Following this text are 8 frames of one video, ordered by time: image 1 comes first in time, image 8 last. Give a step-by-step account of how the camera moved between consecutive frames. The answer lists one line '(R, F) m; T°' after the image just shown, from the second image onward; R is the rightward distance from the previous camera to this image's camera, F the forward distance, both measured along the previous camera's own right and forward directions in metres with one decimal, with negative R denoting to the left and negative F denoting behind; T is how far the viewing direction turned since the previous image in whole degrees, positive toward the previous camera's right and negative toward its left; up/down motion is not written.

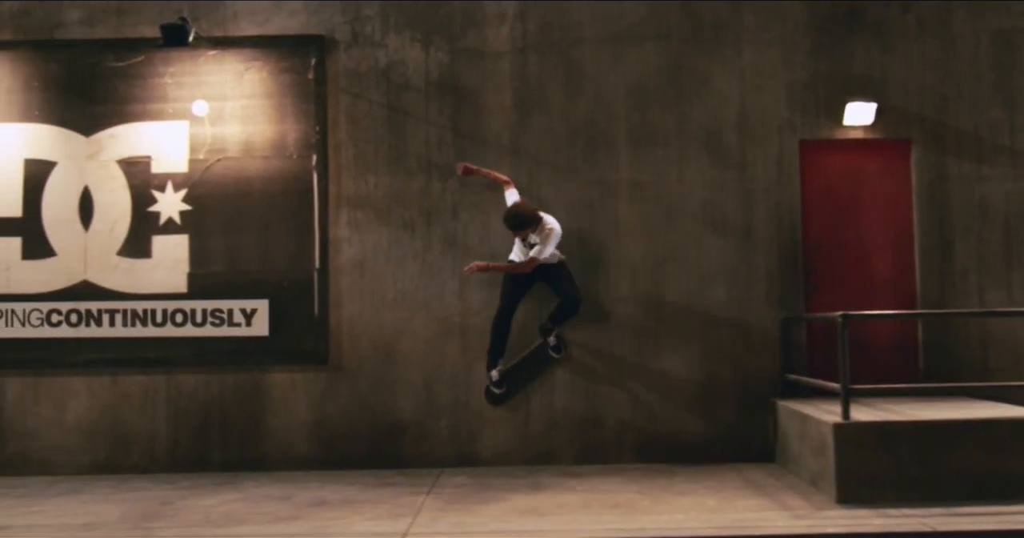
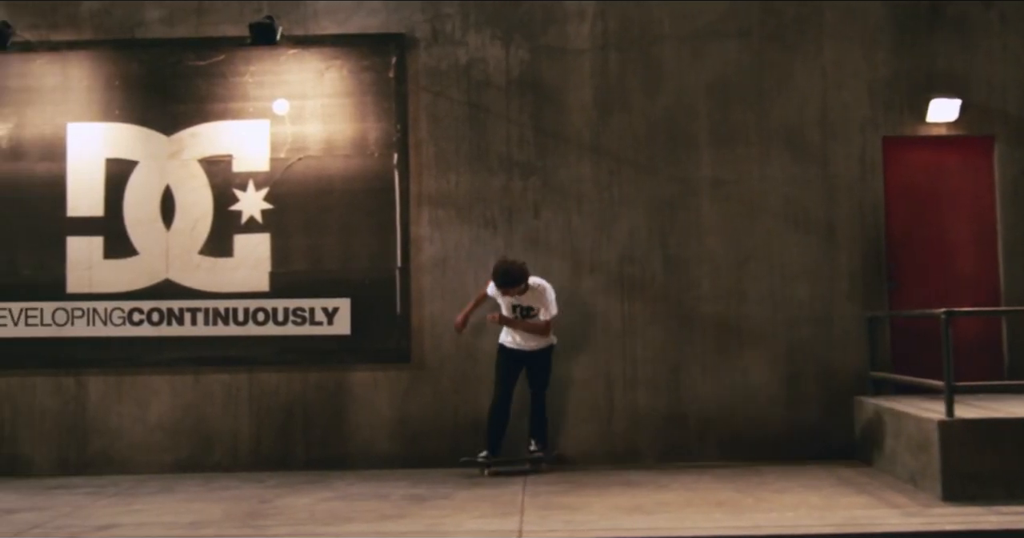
(-0.6, 0.0) m; 0°
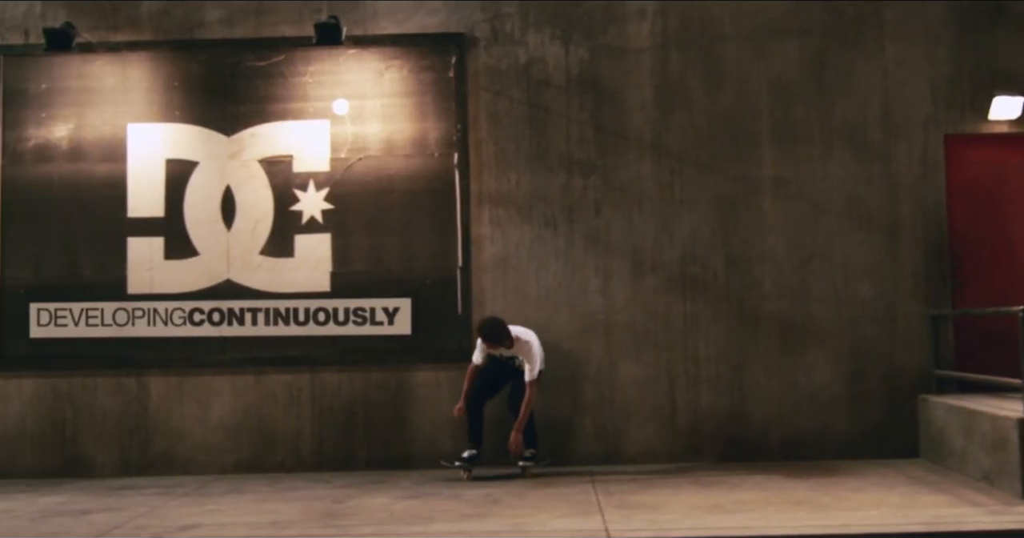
(-0.5, 0.0) m; 0°
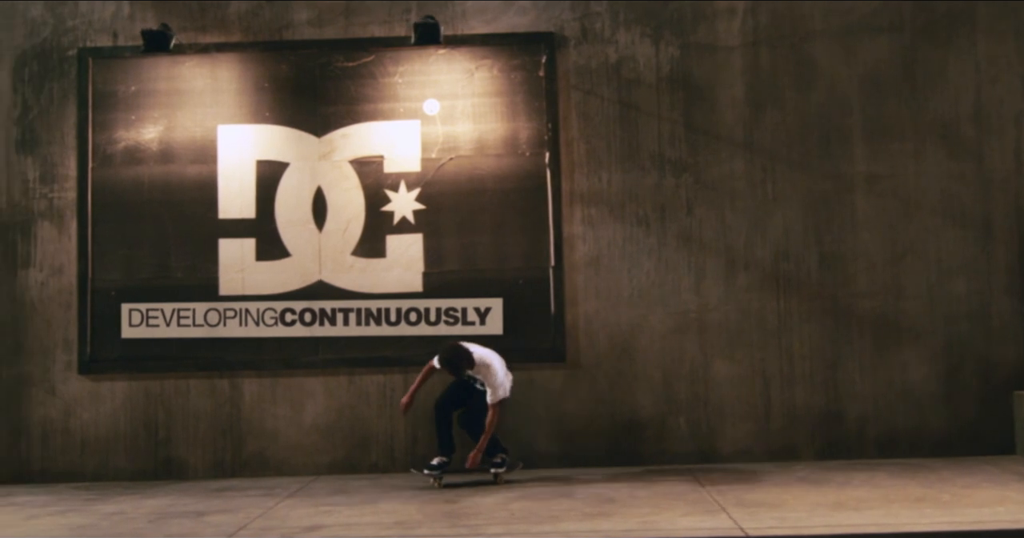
(-0.7, 0.0) m; 0°
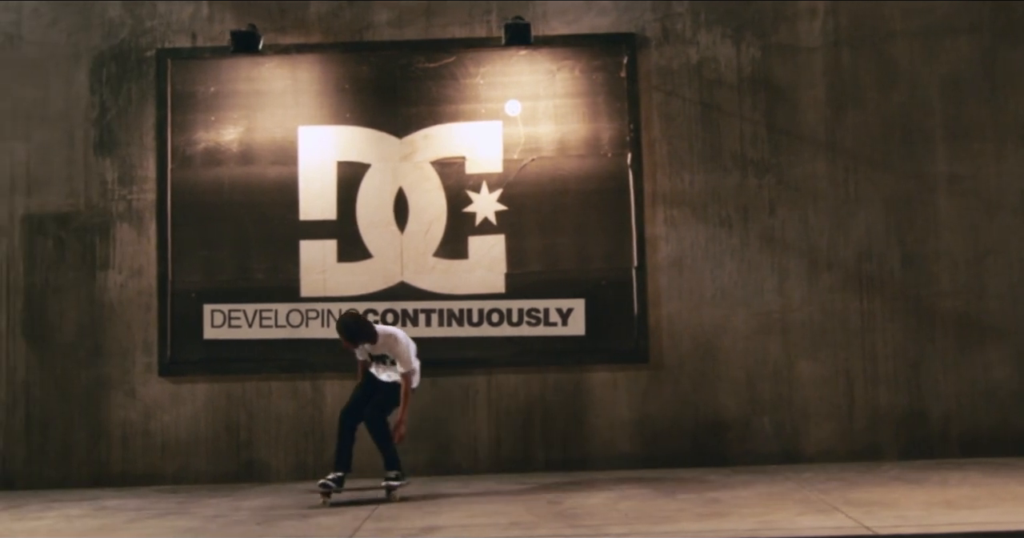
(-0.8, 0.0) m; +1°
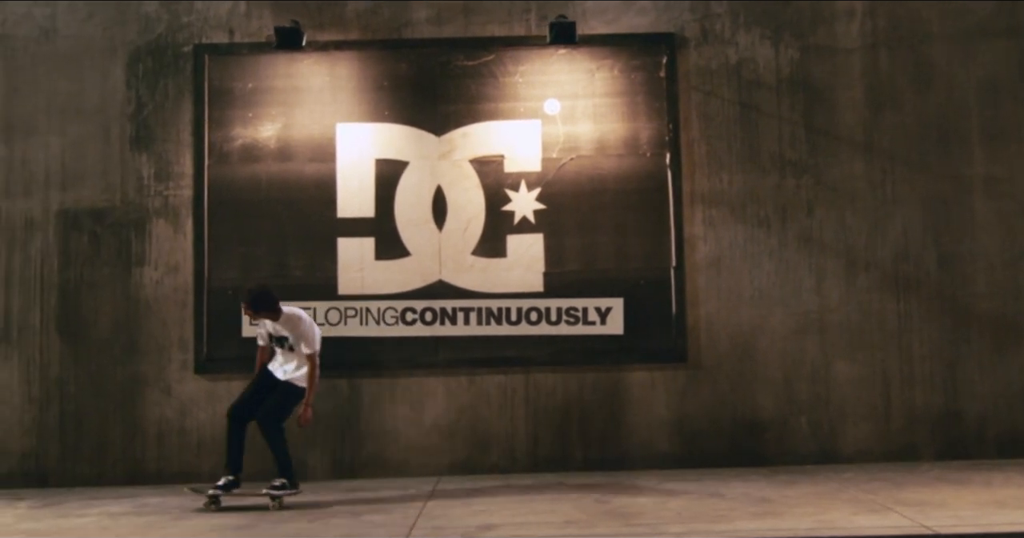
(-0.4, 0.0) m; +1°
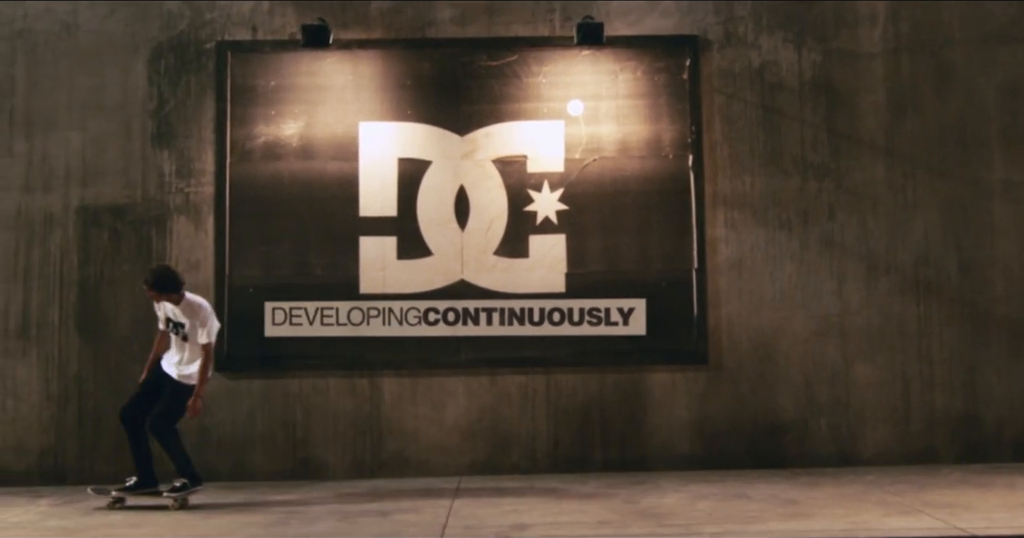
(-0.3, 0.0) m; +1°
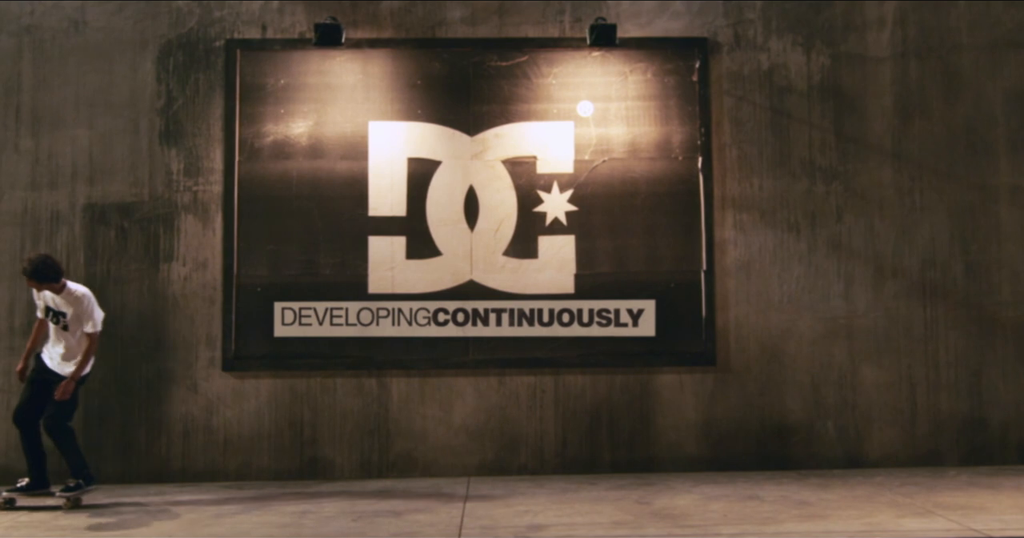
(-0.2, 0.0) m; +1°
